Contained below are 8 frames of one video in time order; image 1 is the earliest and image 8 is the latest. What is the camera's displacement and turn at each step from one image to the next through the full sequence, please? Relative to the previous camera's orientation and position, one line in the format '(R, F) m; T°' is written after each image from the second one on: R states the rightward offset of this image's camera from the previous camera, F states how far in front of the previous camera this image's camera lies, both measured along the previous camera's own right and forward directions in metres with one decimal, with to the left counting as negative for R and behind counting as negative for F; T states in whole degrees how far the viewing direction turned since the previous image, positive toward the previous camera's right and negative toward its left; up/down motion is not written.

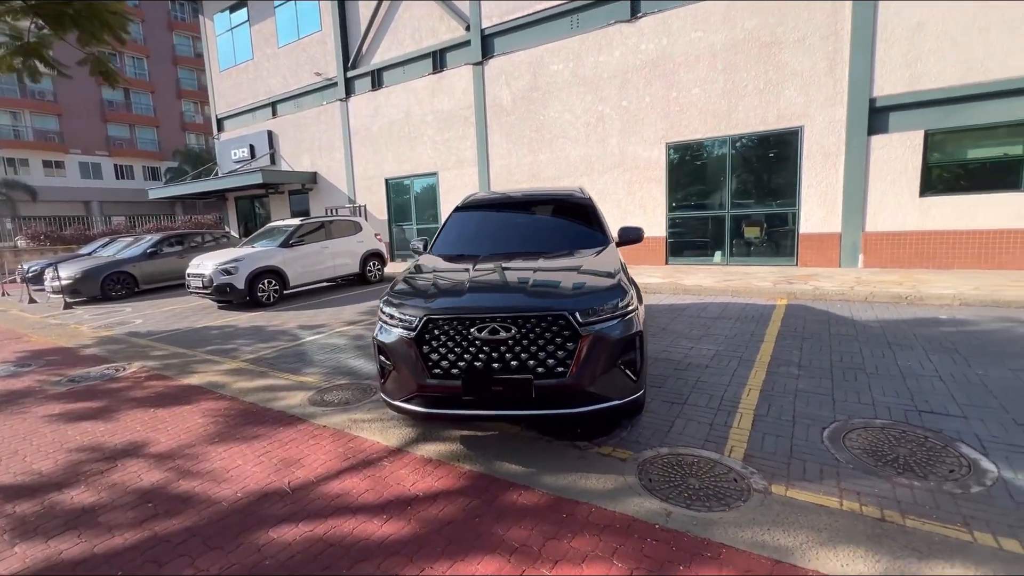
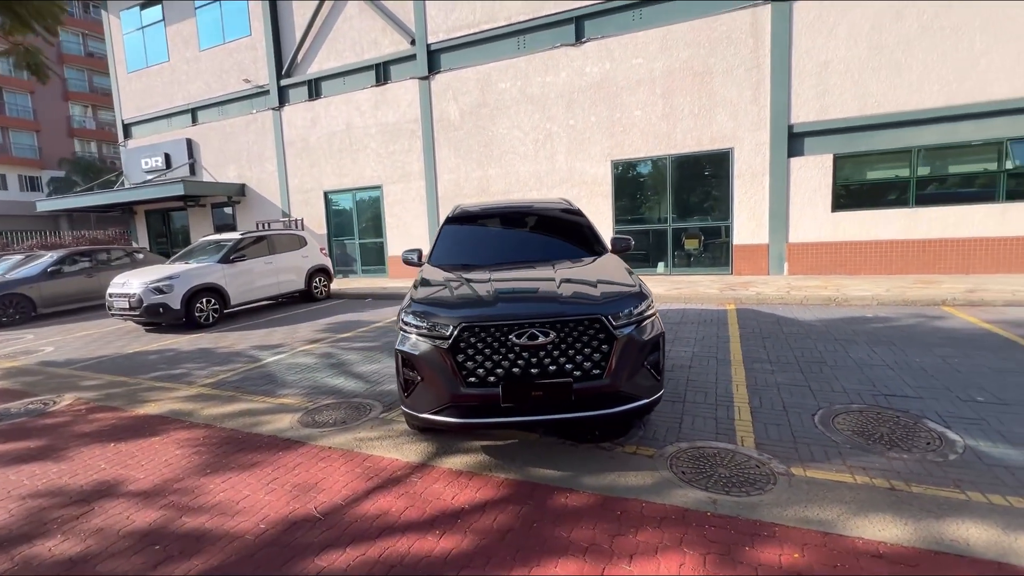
(-0.8, 0.0) m; +9°
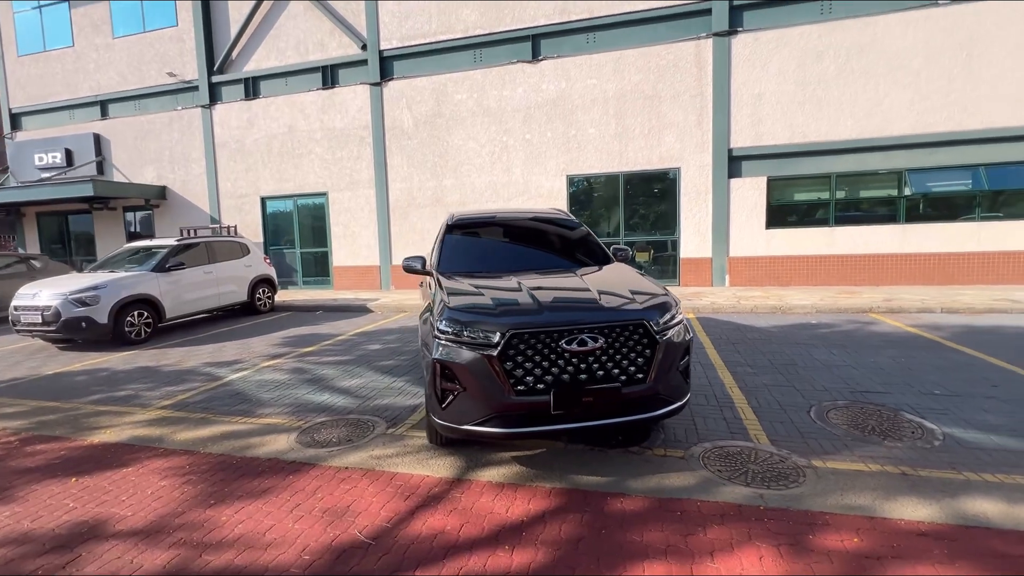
(-0.8, +0.1) m; +9°
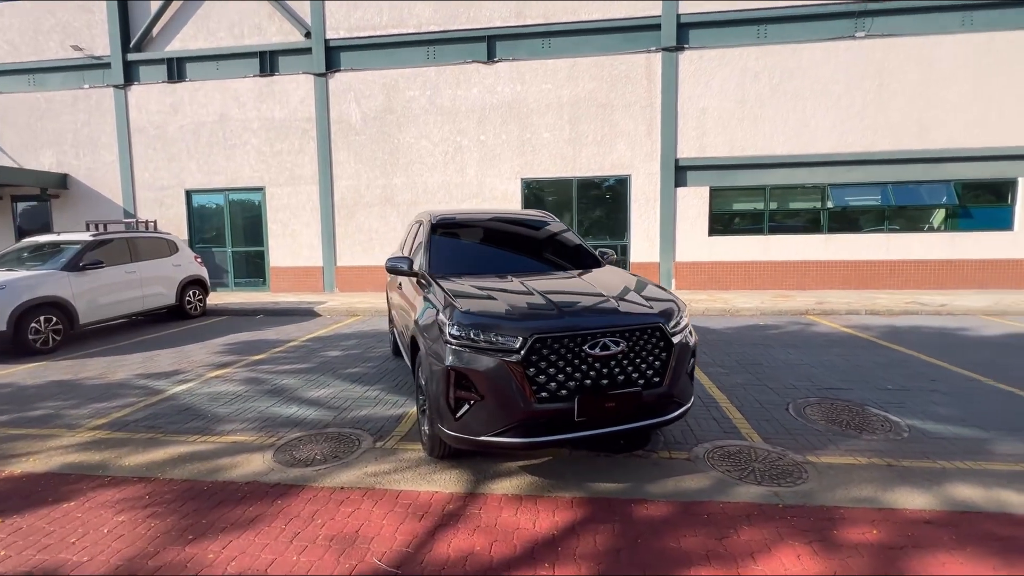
(-0.6, +0.2) m; +8°
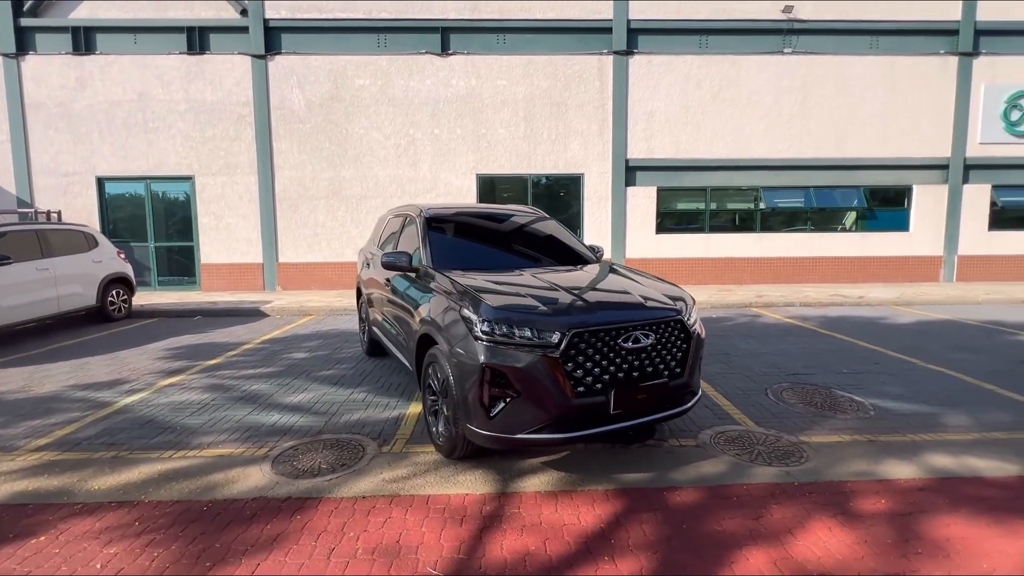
(-0.7, +0.1) m; +8°
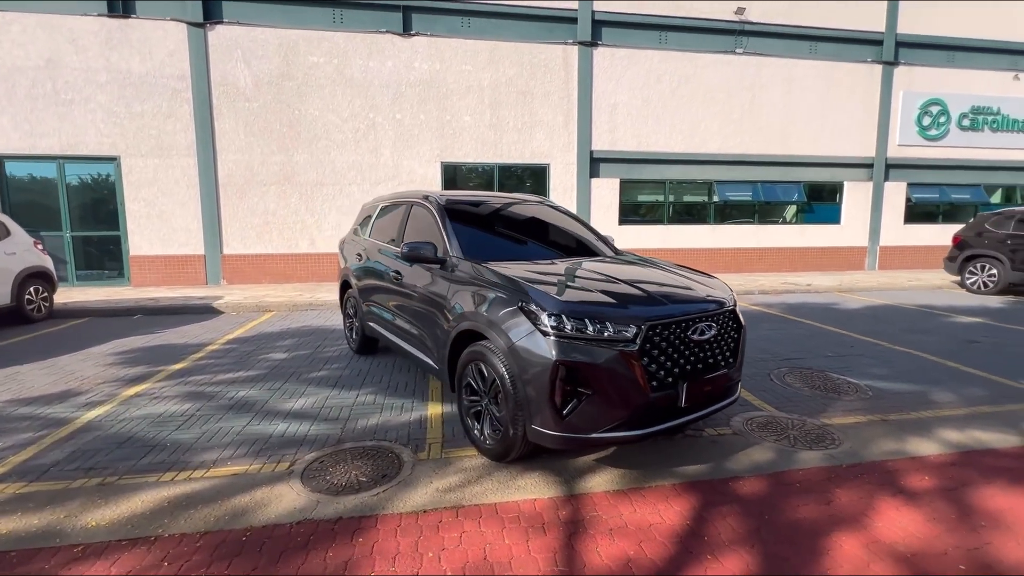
(-0.8, +0.3) m; +8°
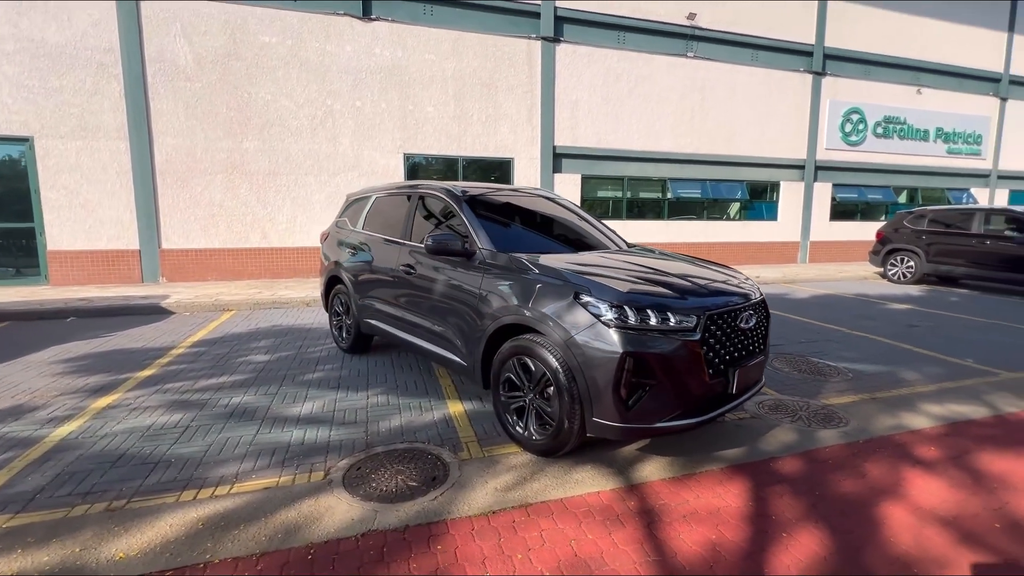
(-0.8, +0.1) m; +8°
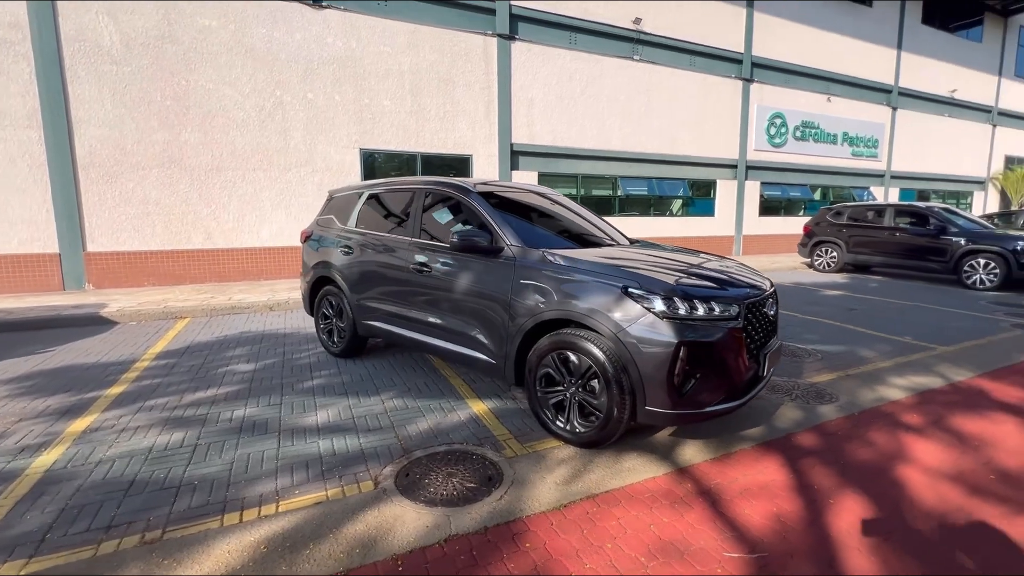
(-0.8, +0.1) m; +8°
